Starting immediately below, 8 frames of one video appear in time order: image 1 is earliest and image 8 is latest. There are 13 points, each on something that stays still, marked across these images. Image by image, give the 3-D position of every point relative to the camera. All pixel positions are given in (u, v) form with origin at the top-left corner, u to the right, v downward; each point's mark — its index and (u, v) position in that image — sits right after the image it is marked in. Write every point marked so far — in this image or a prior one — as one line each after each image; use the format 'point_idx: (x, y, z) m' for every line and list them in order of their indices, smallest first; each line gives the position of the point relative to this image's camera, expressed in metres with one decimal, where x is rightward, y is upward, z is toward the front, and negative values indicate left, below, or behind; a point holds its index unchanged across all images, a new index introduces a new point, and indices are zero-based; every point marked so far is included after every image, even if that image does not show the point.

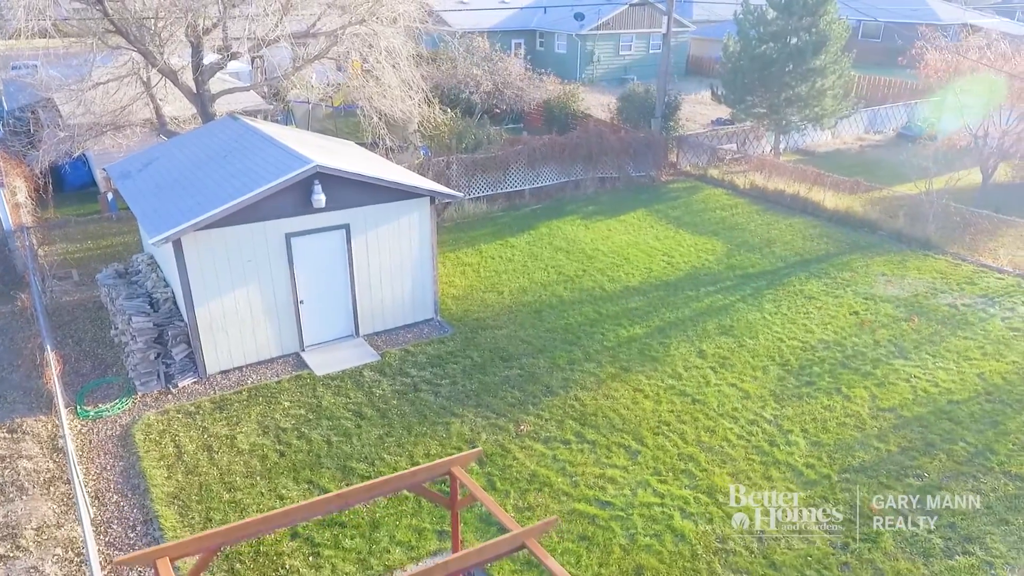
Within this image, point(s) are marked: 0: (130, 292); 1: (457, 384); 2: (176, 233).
0: (-5.6, 0.0, +9.9) m
1: (-0.7, -1.3, +9.2) m
2: (-4.0, +0.7, +8.1) m
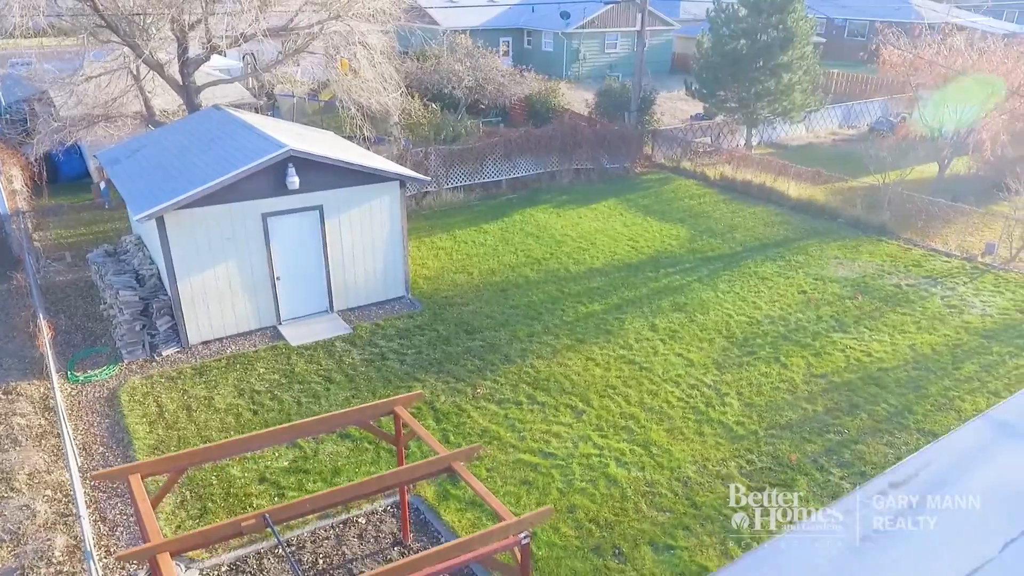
0: (-6.2, +0.3, +10.6) m
1: (-1.3, -0.9, +9.9) m
2: (-4.5, +1.0, +8.8) m
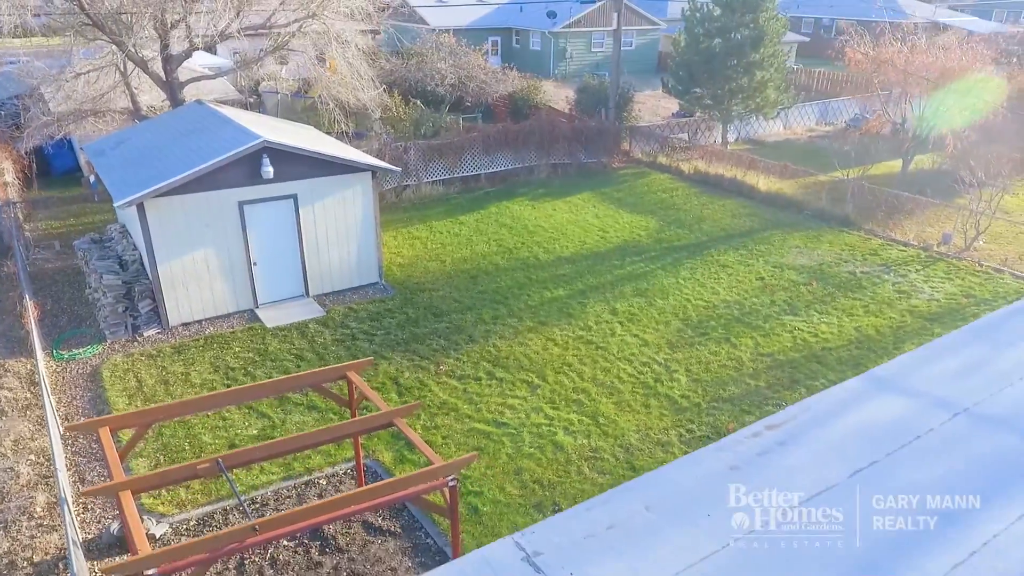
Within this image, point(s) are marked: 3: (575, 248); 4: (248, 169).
0: (-6.7, +0.5, +11.2) m
1: (-1.9, -0.7, +10.5) m
2: (-5.1, +1.2, +9.4) m
3: (+1.3, +0.8, +14.0) m
4: (-3.9, +1.8, +10.2) m
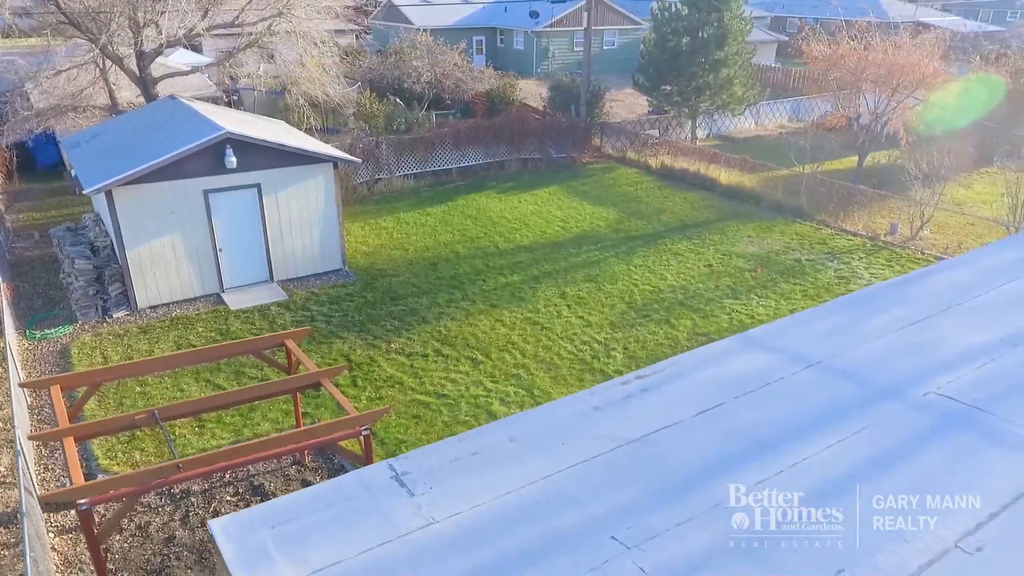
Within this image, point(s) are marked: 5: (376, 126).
0: (-7.5, +0.8, +11.7) m
1: (-2.7, -0.5, +11.0) m
2: (-5.9, +1.5, +9.9) m
3: (+0.5, +1.1, +14.5) m
4: (-4.7, +2.0, +10.8) m
5: (-3.6, +4.2, +18.0) m
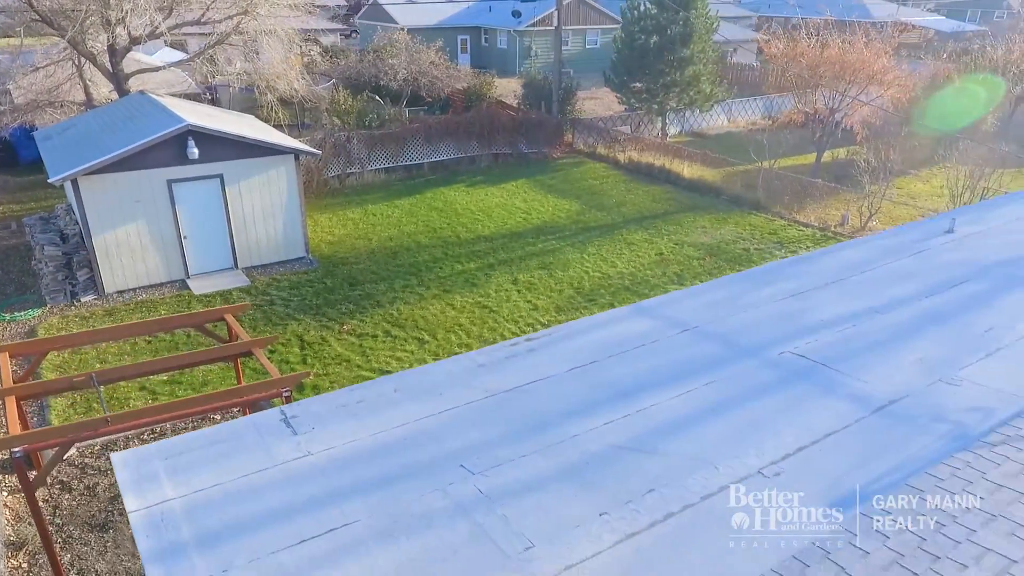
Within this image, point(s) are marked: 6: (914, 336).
0: (-8.4, +1.0, +12.2) m
1: (-3.5, -0.2, +11.5) m
2: (-6.7, +1.7, +10.4) m
3: (-0.4, +1.3, +15.1) m
4: (-5.6, +2.3, +11.3) m
5: (-4.4, +4.5, +18.5) m
6: (+3.4, -0.4, +5.7) m
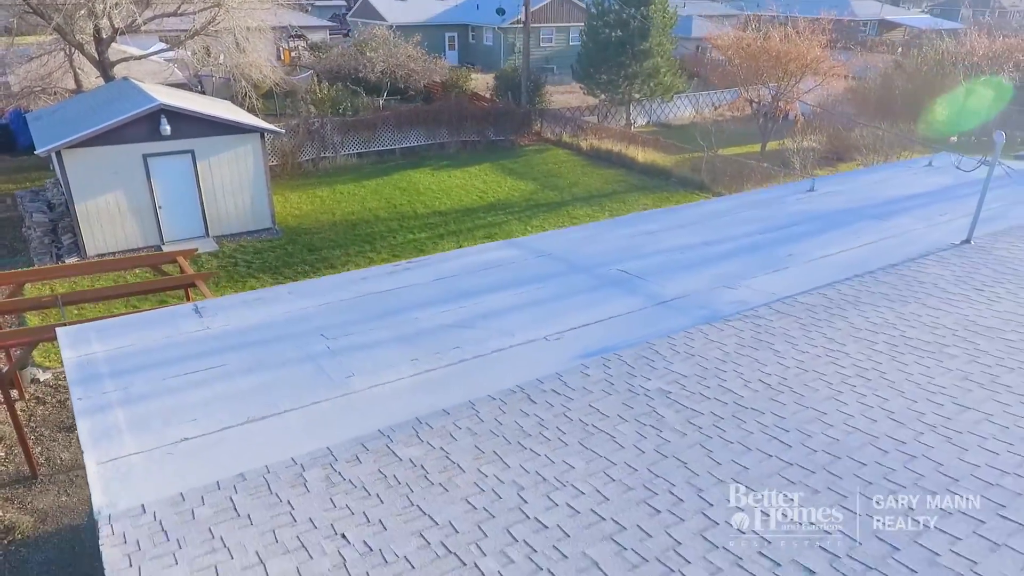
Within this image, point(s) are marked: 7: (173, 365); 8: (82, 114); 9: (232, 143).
0: (-9.5, +1.7, +13.6) m
1: (-4.6, +0.5, +12.9) m
2: (-7.9, +2.4, +11.8) m
3: (-1.4, +2.0, +16.3) m
4: (-6.7, +3.0, +12.7) m
5: (-5.4, +5.2, +19.9) m
6: (+2.2, +0.3, +7.0) m
7: (-2.5, -0.6, +5.0) m
8: (-8.4, +3.4, +13.4) m
9: (-5.6, +2.9, +13.6) m
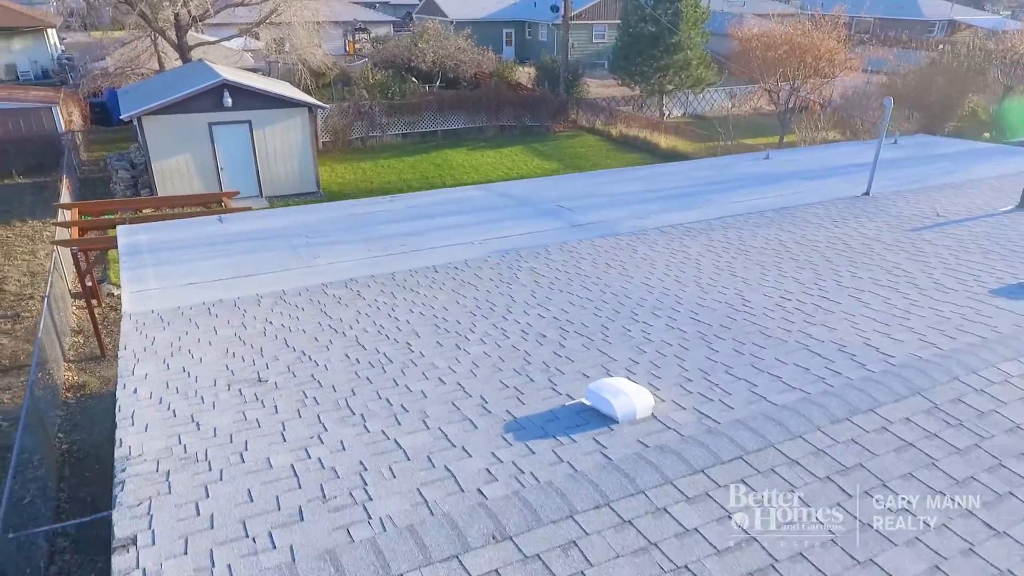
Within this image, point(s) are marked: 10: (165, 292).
0: (-9.1, +3.0, +16.0) m
1: (-4.5, +1.5, +14.8) m
2: (-7.7, +3.6, +14.0) m
3: (-0.9, +2.8, +17.9) m
4: (-6.4, +4.1, +14.8) m
5: (-4.4, +6.2, +21.8) m
6: (+1.7, +1.0, +8.2) m
7: (-3.1, +0.4, +6.7) m
8: (-8.0, +4.6, +15.7) m
9: (-5.2, +3.9, +15.6) m
10: (-2.8, 0.0, +5.5) m
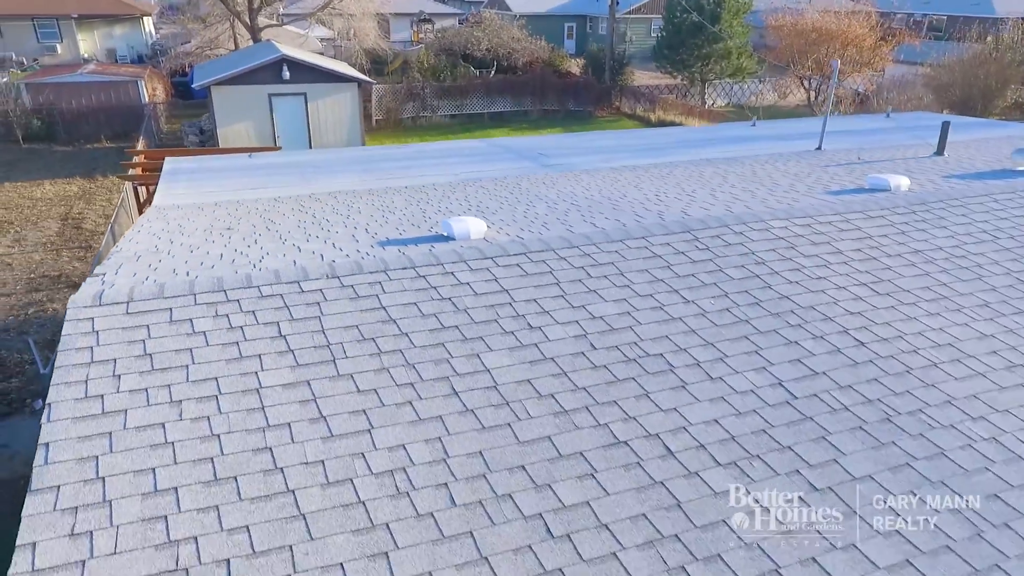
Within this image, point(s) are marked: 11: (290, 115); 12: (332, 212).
0: (-8.4, +4.2, +18.0) m
1: (-3.9, +2.5, +16.3) m
2: (-7.1, +4.7, +15.9) m
3: (0.0, +3.7, +19.1) m
4: (-5.8, +5.2, +16.5) m
5: (-2.9, +7.1, +23.3) m
6: (+1.5, +1.8, +9.2) m
7: (-3.5, +1.4, +8.2) m
8: (-7.3, +5.8, +17.6) m
9: (-4.5, +5.0, +17.2) m
10: (-3.3, +0.9, +6.9) m
11: (-5.6, +4.3, +17.0) m
12: (-1.5, +0.6, +5.5) m
